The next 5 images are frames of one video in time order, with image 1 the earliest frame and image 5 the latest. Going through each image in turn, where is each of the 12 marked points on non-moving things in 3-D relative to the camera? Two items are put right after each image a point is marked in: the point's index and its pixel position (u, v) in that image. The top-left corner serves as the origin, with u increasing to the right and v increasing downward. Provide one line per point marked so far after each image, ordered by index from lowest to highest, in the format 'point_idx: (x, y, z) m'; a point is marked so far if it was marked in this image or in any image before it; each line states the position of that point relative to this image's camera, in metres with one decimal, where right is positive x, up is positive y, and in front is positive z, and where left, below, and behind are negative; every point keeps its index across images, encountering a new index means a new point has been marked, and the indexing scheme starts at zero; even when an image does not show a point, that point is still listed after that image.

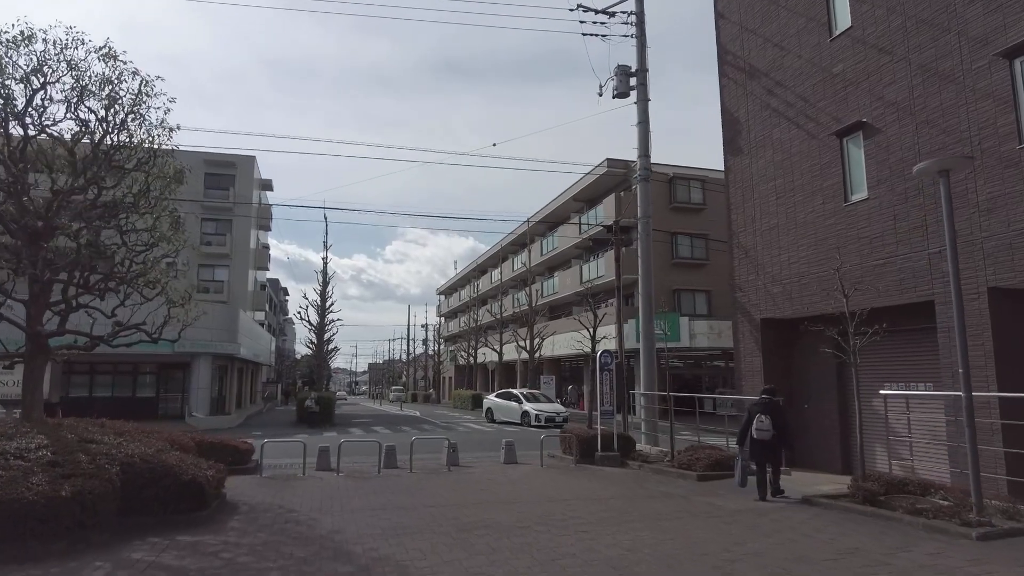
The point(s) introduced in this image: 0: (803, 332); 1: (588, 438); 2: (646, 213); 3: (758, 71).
0: (+5.9, -0.9, +12.9) m
1: (+1.6, -3.1, +13.0) m
2: (+3.3, +1.8, +15.7) m
3: (+5.2, +4.6, +13.5) m
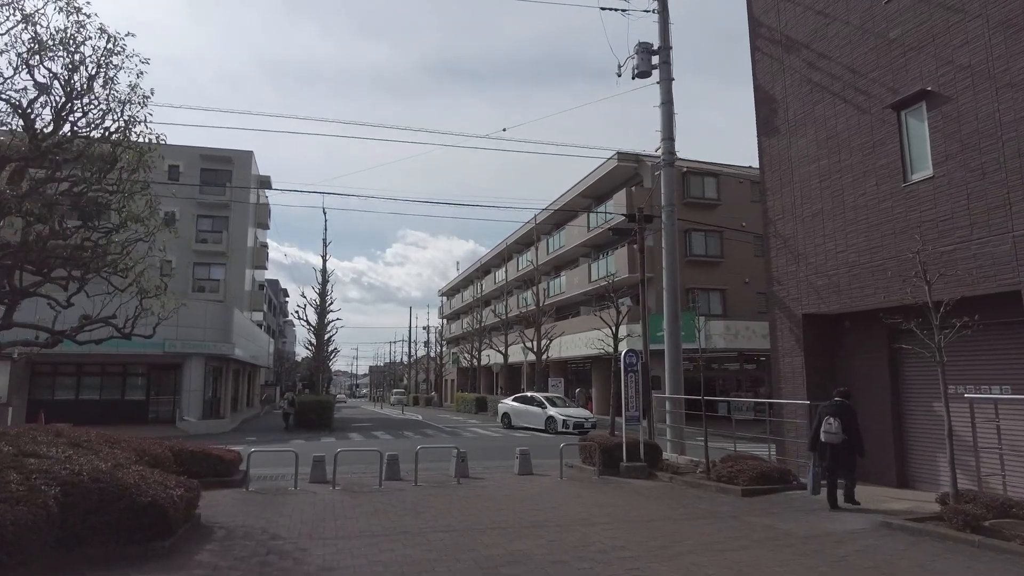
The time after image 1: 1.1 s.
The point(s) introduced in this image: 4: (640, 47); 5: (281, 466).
0: (+6.2, -0.7, +11.6) m
1: (+1.8, -2.9, +11.7) m
2: (+3.6, +2.0, +14.5) m
3: (+5.5, +4.7, +12.3) m
4: (+3.1, +5.8, +15.4) m
5: (-4.8, -3.8, +13.4) m
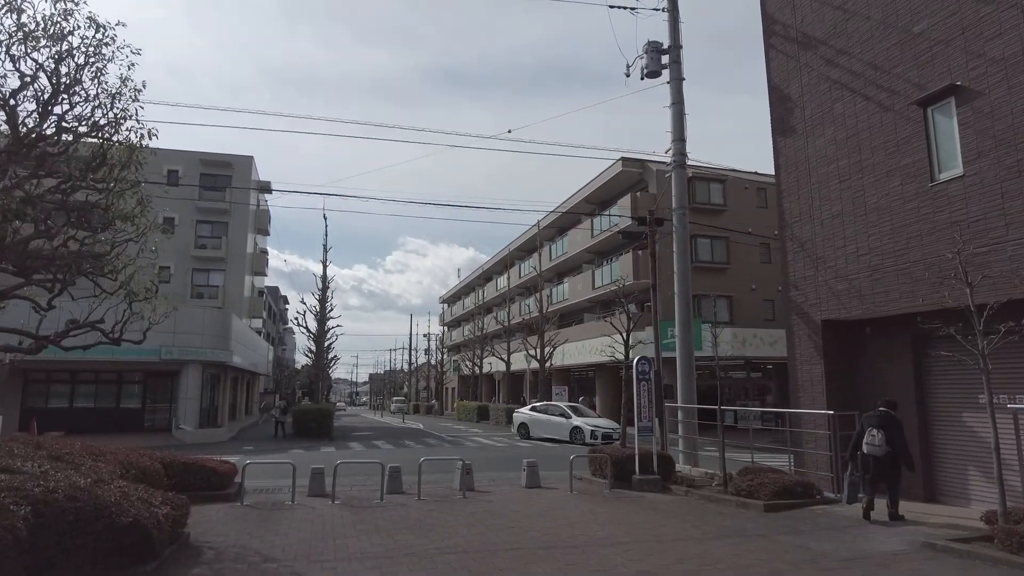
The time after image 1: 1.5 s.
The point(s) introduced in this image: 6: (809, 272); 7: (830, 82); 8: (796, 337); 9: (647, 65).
0: (+6.3, -0.8, +11.2) m
1: (+2.0, -3.0, +11.3) m
2: (+3.7, +1.9, +14.1) m
3: (+5.6, +4.6, +11.9) m
4: (+3.2, +5.7, +15.0) m
5: (-4.7, -3.8, +12.9) m
6: (+5.5, +0.3, +11.8) m
7: (+5.7, +3.7, +11.5) m
8: (+5.3, -0.9, +11.9) m
9: (+3.2, +5.3, +15.0) m
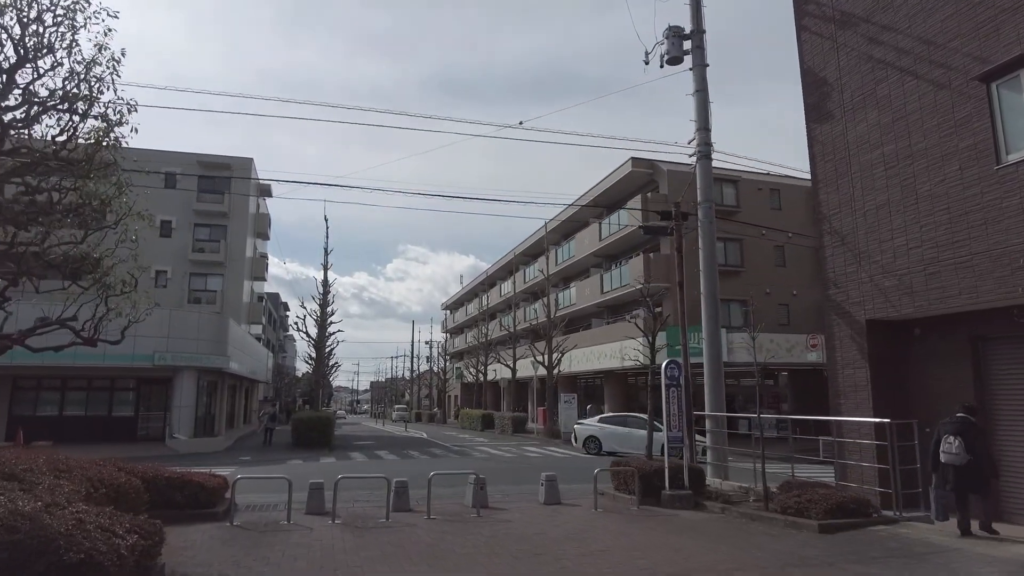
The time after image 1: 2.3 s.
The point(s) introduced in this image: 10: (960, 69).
0: (+6.6, -0.8, +10.2) m
1: (+2.2, -3.0, +10.3) m
2: (+4.0, +1.9, +13.1) m
3: (+5.9, +4.7, +11.0) m
4: (+3.5, +5.7, +14.1) m
5: (-4.4, -3.8, +11.9) m
6: (+5.7, +0.3, +10.8) m
7: (+6.0, +3.8, +10.6) m
8: (+5.6, -0.9, +10.9) m
9: (+3.5, +5.3, +14.2) m
10: (+6.4, +3.1, +9.1) m
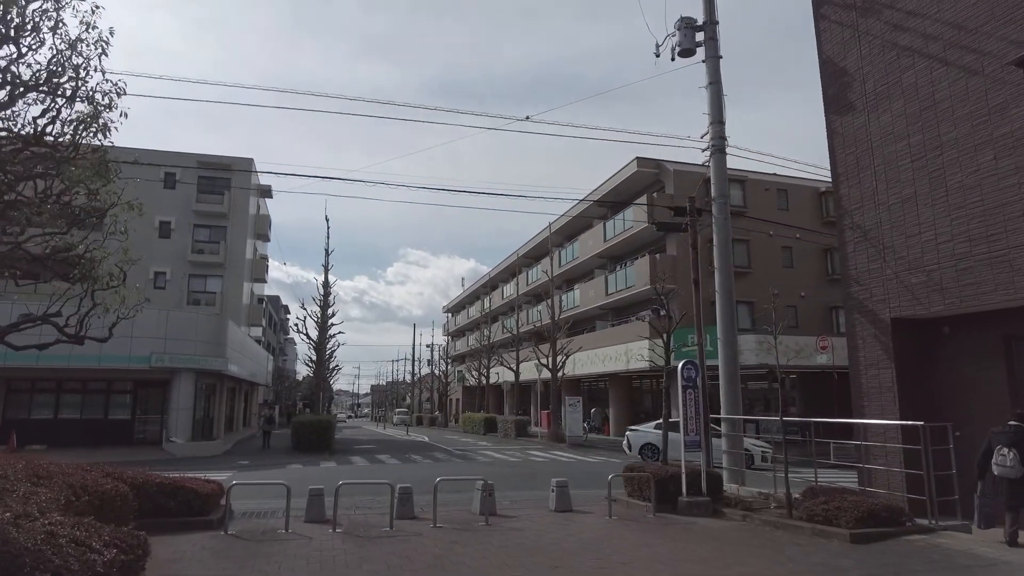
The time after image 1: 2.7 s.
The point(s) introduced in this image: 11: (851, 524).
0: (+6.7, -0.7, +9.8) m
1: (+2.4, -2.9, +9.8) m
2: (+4.2, +1.9, +12.7) m
3: (+6.1, +4.7, +10.6) m
4: (+3.7, +5.7, +13.7) m
5: (-4.3, -3.8, +11.4) m
6: (+5.9, +0.4, +10.4) m
7: (+6.1, +3.8, +10.1) m
8: (+5.7, -0.8, +10.5) m
9: (+3.6, +5.3, +13.7) m
10: (+6.5, +3.2, +8.6) m
11: (+4.1, -2.8, +7.6) m
